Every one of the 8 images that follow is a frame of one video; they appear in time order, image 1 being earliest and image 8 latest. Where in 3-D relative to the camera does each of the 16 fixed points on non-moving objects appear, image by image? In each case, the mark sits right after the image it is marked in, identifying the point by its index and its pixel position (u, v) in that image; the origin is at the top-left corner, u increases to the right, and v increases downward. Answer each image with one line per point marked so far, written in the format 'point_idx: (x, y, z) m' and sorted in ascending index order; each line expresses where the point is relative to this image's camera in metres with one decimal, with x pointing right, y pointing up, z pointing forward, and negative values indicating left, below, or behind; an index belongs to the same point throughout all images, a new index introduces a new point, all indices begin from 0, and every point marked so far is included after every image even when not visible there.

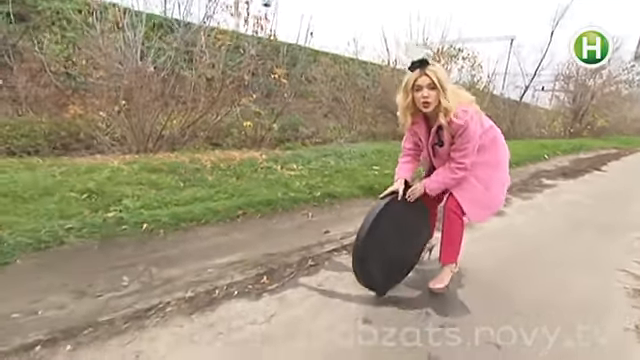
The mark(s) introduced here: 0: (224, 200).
0: (-1.6, -0.3, +5.9) m
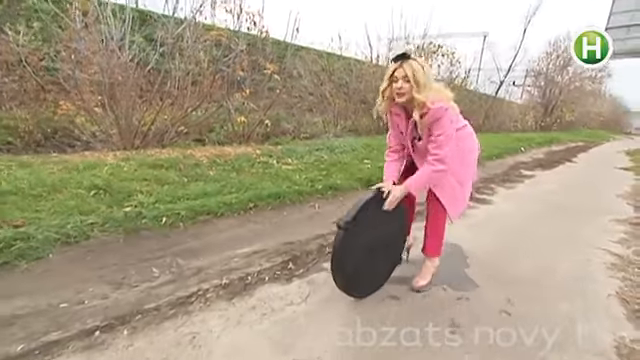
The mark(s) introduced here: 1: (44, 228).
0: (-1.5, -0.2, +6.1) m
1: (-3.3, -0.6, +4.2) m
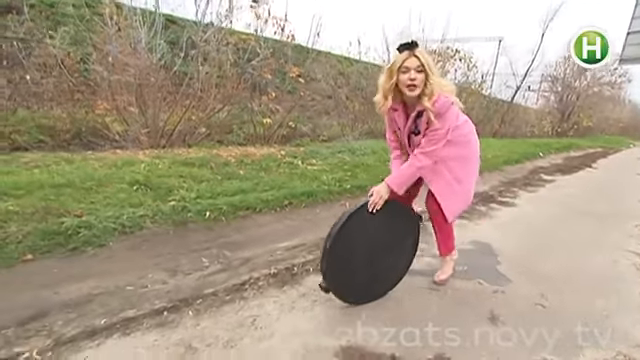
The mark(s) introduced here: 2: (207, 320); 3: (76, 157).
0: (-0.9, -0.2, +6.3) m
1: (-2.8, -0.5, +4.5) m
2: (-1.0, -1.2, +3.1) m
3: (-5.7, +0.5, +8.1) m
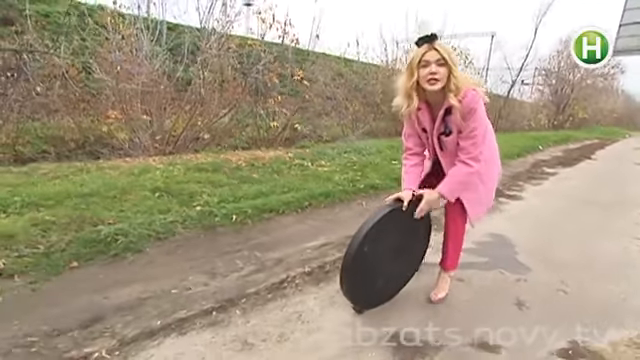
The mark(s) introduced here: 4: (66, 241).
0: (-0.6, -0.3, +6.5) m
1: (-2.5, -0.6, +4.6) m
2: (-0.6, -1.3, +3.2) m
3: (-5.5, +0.3, +8.2) m
4: (-3.0, -0.7, +4.1) m
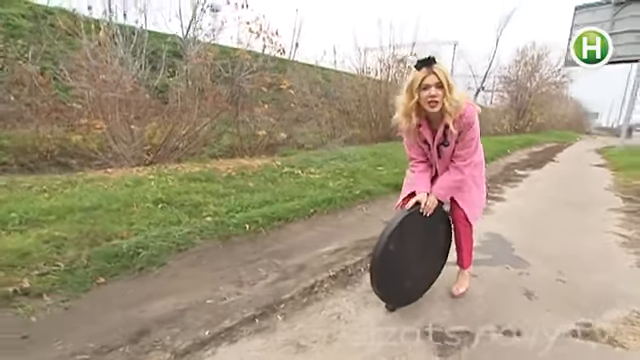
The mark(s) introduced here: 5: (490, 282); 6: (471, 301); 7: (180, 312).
0: (-0.5, -0.4, +6.6) m
1: (-2.2, -0.8, +4.6) m
2: (-0.2, -1.4, +3.4) m
3: (-5.5, 0.0, +7.8) m
4: (-2.7, -0.9, +4.0) m
5: (+2.2, -1.3, +4.6) m
6: (+1.7, -1.4, +4.0) m
7: (-1.4, -1.3, +3.4) m
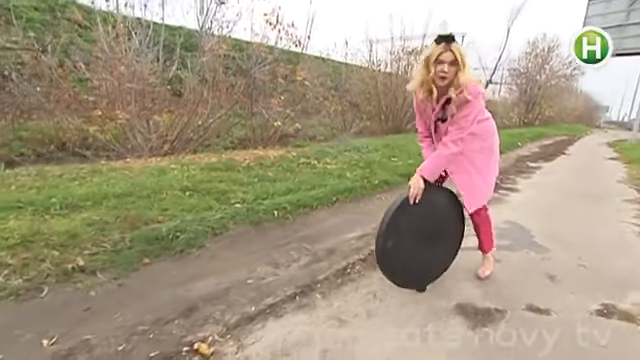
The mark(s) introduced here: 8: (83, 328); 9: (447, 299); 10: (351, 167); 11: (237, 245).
0: (-0.1, -0.2, +6.8) m
1: (-1.8, -0.6, +4.8) m
2: (+0.2, -1.2, +3.5) m
3: (-5.1, +0.3, +8.1) m
4: (-2.3, -0.7, +4.3) m
5: (+2.6, -1.2, +4.7) m
6: (+2.1, -1.3, +4.2) m
7: (-1.0, -1.1, +3.6) m
8: (-2.0, -1.3, +3.0) m
9: (+1.4, -1.3, +3.8) m
10: (+0.9, +0.4, +9.9) m
11: (-1.1, -0.9, +4.5) m
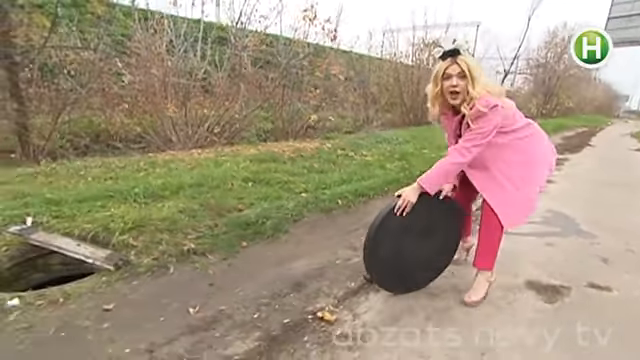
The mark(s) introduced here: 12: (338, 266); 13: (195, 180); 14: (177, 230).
0: (+0.9, 0.0, +7.2) m
1: (-0.8, -0.4, +5.3) m
2: (+1.2, -1.1, +4.0) m
3: (-4.0, +0.5, +8.6) m
4: (-1.3, -0.6, +4.7) m
5: (+3.6, -1.0, +5.1) m
6: (+3.1, -1.1, +4.6) m
7: (0.0, -1.0, +4.1) m
8: (-1.1, -1.2, +3.5) m
9: (+2.4, -1.2, +4.2) m
10: (+2.0, +0.6, +10.2) m
11: (-0.1, -0.7, +5.0) m
12: (+0.2, -1.0, +4.1) m
13: (-2.4, 0.0, +6.5) m
14: (-1.9, -0.7, +4.5) m
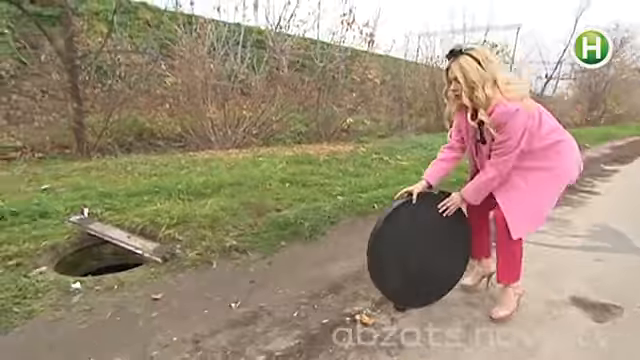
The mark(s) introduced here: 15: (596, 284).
0: (+1.7, -0.1, +7.1) m
1: (-0.2, -0.5, +5.3) m
2: (+1.6, -1.2, +3.9) m
3: (-3.1, +0.5, +8.9) m
4: (-0.8, -0.6, +4.8) m
5: (+4.2, -1.2, +4.8) m
6: (+3.6, -1.3, +4.3) m
7: (+0.4, -1.1, +4.1) m
8: (-0.7, -1.2, +3.6) m
9: (+2.8, -1.3, +4.0) m
10: (+3.0, +0.5, +10.1) m
11: (+0.5, -0.8, +5.0) m
12: (+0.6, -1.1, +4.1) m
13: (-1.7, 0.0, +6.7) m
14: (-1.4, -0.6, +4.7) m
15: (+3.6, -1.3, +4.3) m
